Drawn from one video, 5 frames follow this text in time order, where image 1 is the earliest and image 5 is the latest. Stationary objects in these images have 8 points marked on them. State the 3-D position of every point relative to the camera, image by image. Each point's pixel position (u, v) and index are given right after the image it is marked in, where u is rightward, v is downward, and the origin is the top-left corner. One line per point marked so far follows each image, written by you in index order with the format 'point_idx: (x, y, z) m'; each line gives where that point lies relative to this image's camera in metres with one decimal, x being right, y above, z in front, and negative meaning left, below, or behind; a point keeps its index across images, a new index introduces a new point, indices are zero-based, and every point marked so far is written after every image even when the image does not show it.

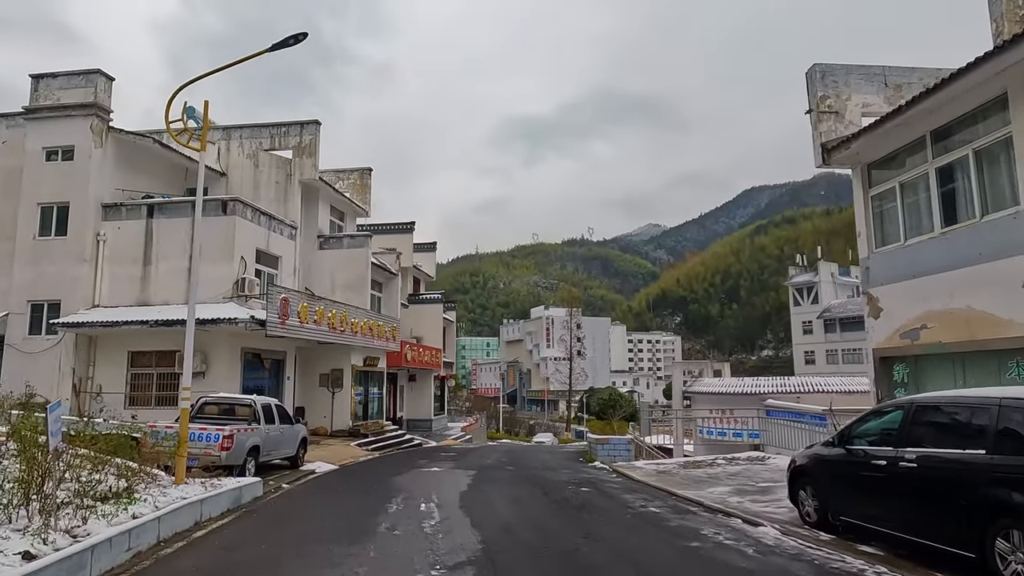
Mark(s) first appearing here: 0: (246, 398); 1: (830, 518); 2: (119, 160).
0: (-4.8, -2.0, +11.4) m
1: (+3.4, -2.4, +6.7) m
2: (-10.9, +3.6, +17.6) m
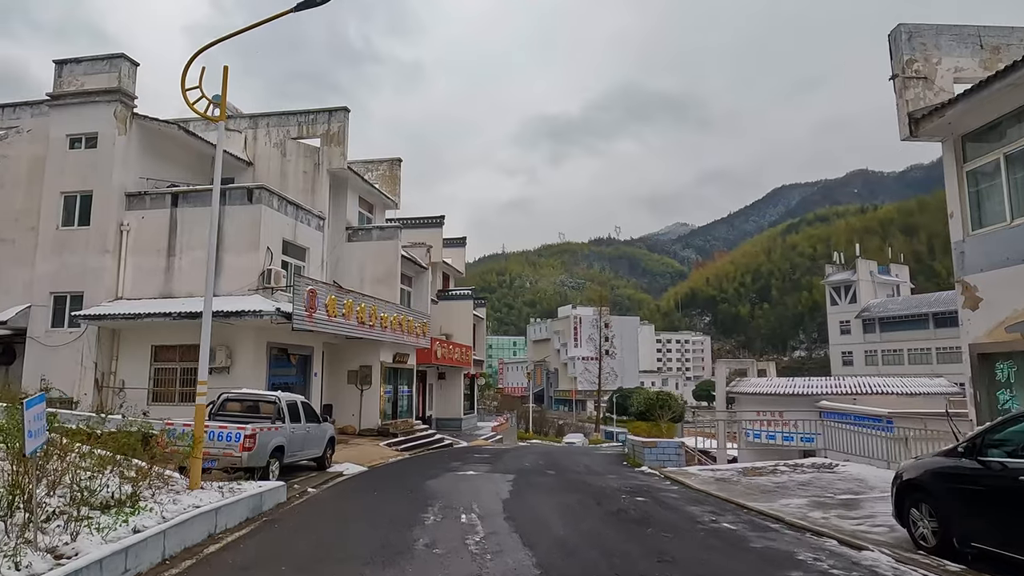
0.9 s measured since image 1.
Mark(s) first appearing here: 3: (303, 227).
0: (-4.0, -1.8, +10.6) m
1: (+3.9, -2.3, +5.6) m
2: (-9.9, +3.8, +17.1) m
3: (-5.9, +1.7, +17.8) m
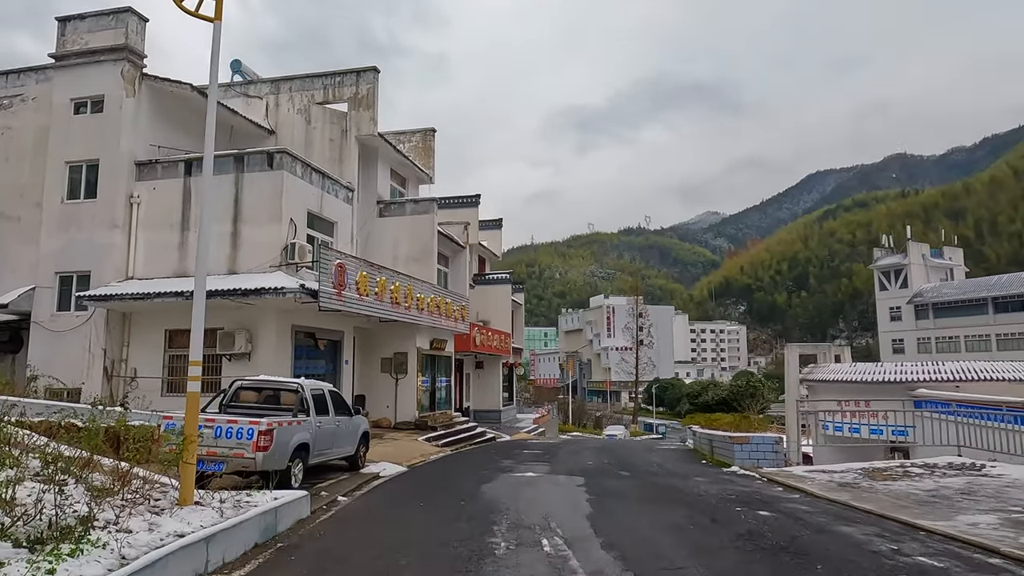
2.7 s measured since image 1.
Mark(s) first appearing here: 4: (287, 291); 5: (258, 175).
0: (-3.1, -1.3, +8.8) m
1: (+4.7, -1.8, +3.5) m
2: (-8.7, +4.3, +15.5) m
3: (-4.6, +2.3, +16.0) m
4: (-4.4, -0.1, +12.4) m
5: (-5.7, +2.5, +14.2) m
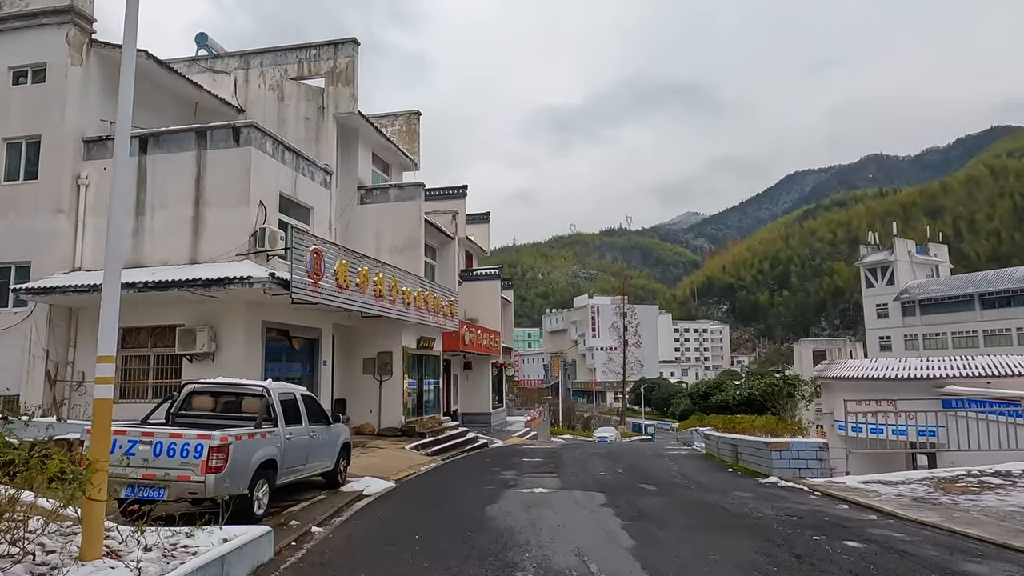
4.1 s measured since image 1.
0: (-2.9, -1.1, +7.2) m
1: (+5.0, -1.5, +2.1) m
2: (-8.8, +4.4, +13.8) m
3: (-4.7, +2.4, +14.5) m
4: (-4.4, +0.1, +10.8) m
5: (-5.8, +2.7, +12.6) m
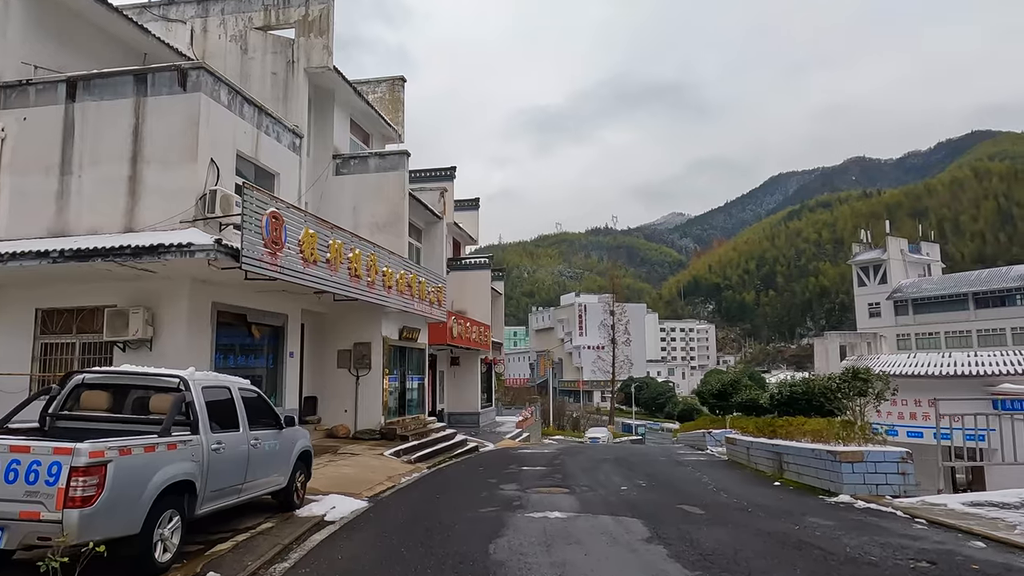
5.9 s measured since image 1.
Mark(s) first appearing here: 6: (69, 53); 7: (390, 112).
0: (-2.8, -0.7, +5.2) m
1: (+5.2, -1.2, +0.3) m
2: (-8.8, +4.9, +11.6) m
3: (-4.7, +2.9, +12.4) m
4: (-4.3, +0.5, +8.7) m
5: (-5.7, +3.1, +10.5) m
6: (-8.3, +4.4, +11.9) m
7: (-3.6, +5.2, +18.8) m
